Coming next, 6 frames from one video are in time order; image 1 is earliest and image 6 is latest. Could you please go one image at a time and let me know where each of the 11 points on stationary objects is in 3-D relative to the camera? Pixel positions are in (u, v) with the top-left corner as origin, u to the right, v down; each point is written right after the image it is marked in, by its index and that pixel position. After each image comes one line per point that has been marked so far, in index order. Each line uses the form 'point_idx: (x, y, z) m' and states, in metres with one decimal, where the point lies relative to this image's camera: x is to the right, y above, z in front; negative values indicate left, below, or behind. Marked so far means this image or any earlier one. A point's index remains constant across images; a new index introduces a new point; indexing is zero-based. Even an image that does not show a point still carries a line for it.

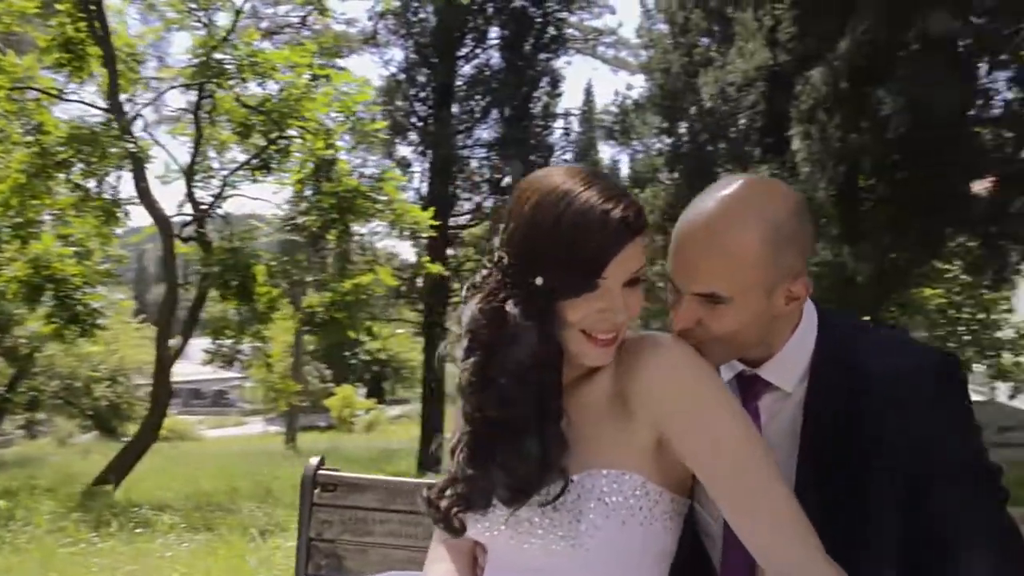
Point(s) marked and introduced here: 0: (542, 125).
0: (+0.3, +2.2, +12.2) m
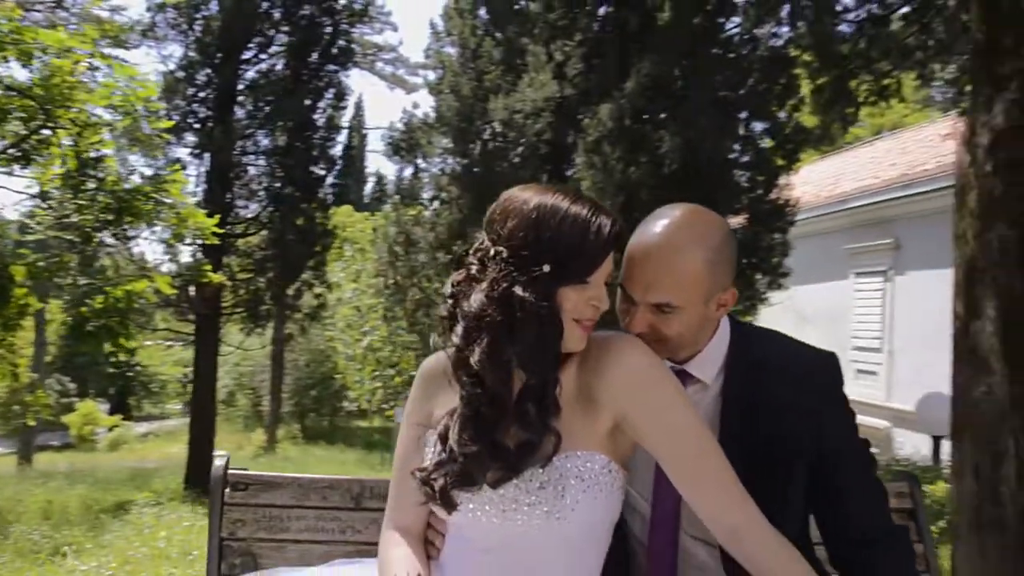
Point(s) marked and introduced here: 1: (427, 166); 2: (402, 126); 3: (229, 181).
0: (-2.5, +2.0, +12.0) m
1: (-1.3, +1.9, +14.0) m
2: (-1.8, +2.6, +14.6) m
3: (-3.6, +1.4, +11.4) m
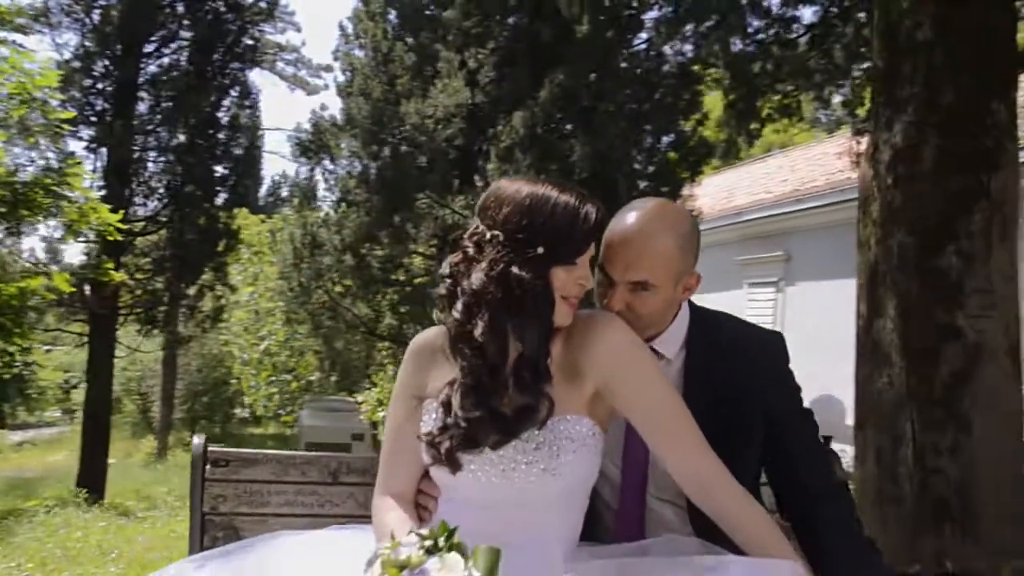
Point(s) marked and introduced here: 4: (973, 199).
0: (-3.7, +2.0, +11.8) m
1: (-2.7, +1.8, +13.9) m
2: (-3.2, +2.6, +14.4) m
3: (-4.7, +1.4, +11.1) m
4: (+1.9, +0.4, +3.7) m
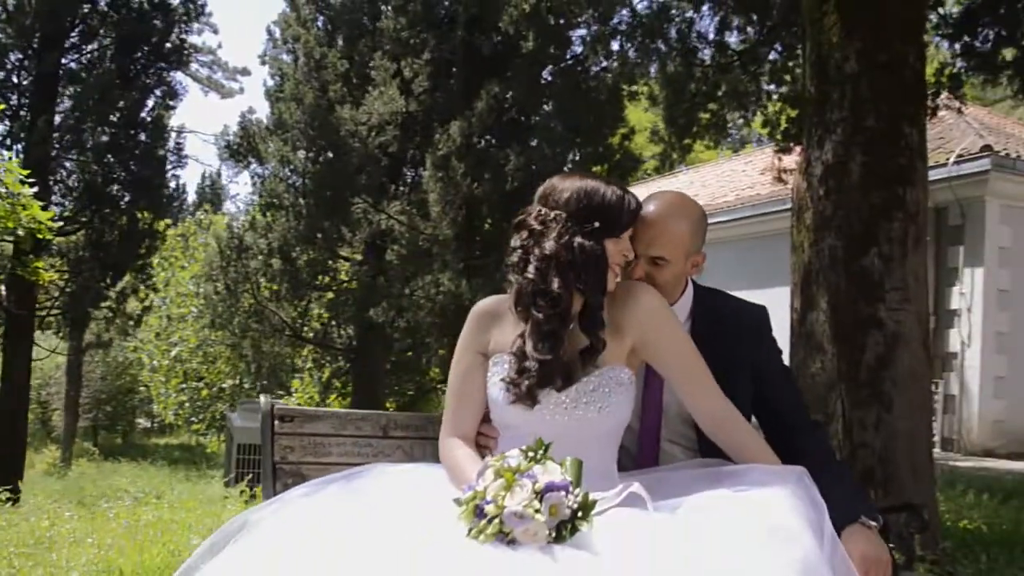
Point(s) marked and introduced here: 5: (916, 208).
0: (-4.6, +2.0, +11.8) m
1: (-3.8, +1.8, +13.9) m
2: (-4.4, +2.5, +14.5) m
3: (-5.5, +1.4, +11.0) m
4: (+1.8, +0.4, +4.2) m
5: (+1.9, +0.4, +4.3) m
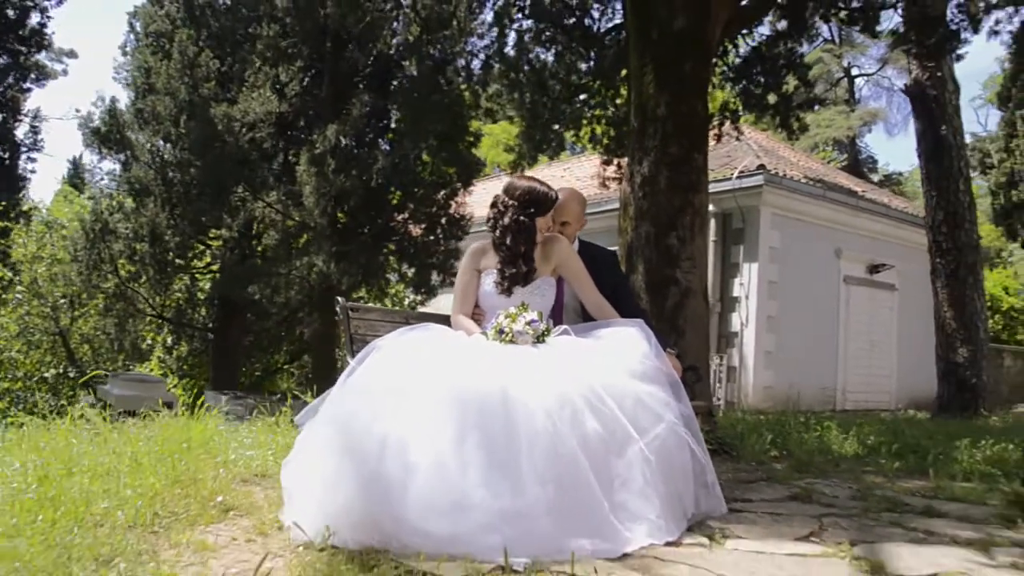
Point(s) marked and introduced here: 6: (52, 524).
0: (-6.5, +2.3, +12.6) m
1: (-6.2, +2.1, +14.8) m
2: (-6.8, +2.8, +15.2) m
3: (-7.2, +1.7, +11.5) m
4: (+1.2, +0.6, +6.4) m
5: (+1.4, +0.6, +6.5) m
6: (-1.5, -0.7, +2.9) m
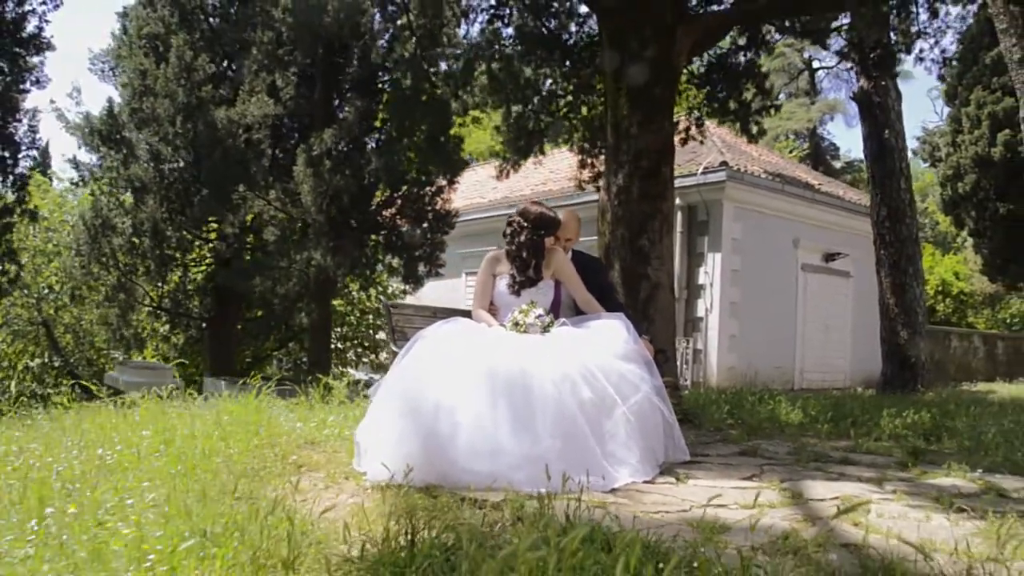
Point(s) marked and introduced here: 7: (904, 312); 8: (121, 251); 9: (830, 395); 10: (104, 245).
0: (-6.7, +2.4, +13.3) m
1: (-6.5, +2.2, +15.6) m
2: (-7.2, +3.0, +15.9) m
3: (-7.4, +1.8, +12.3) m
4: (+1.2, +0.6, +7.5) m
5: (+1.3, +0.6, +7.6) m
6: (-1.4, -0.8, +3.9) m
7: (+5.4, -0.3, +12.5) m
8: (-6.9, +0.6, +16.1) m
9: (+3.9, -1.3, +11.1) m
10: (-7.2, +0.8, +16.0) m
